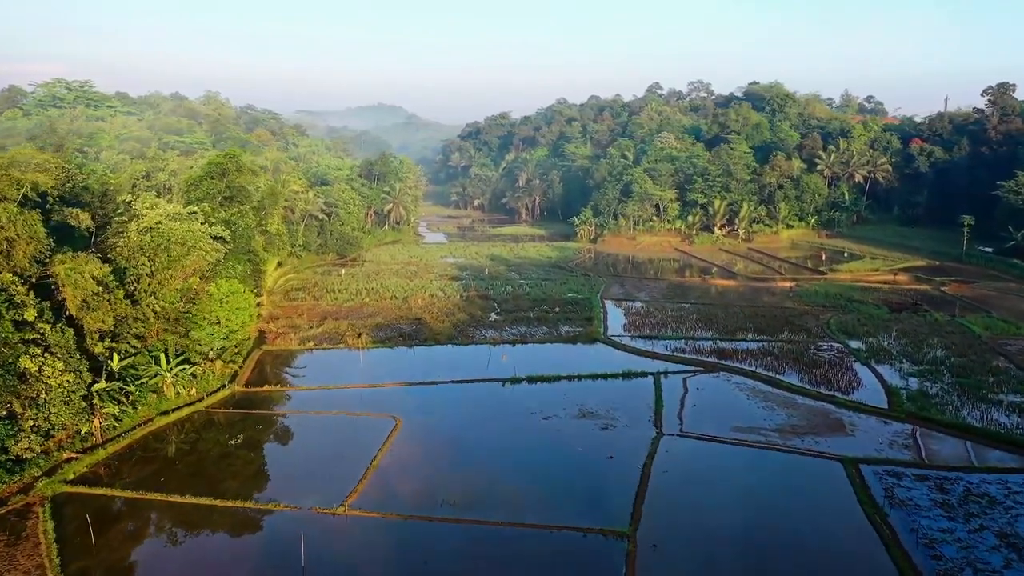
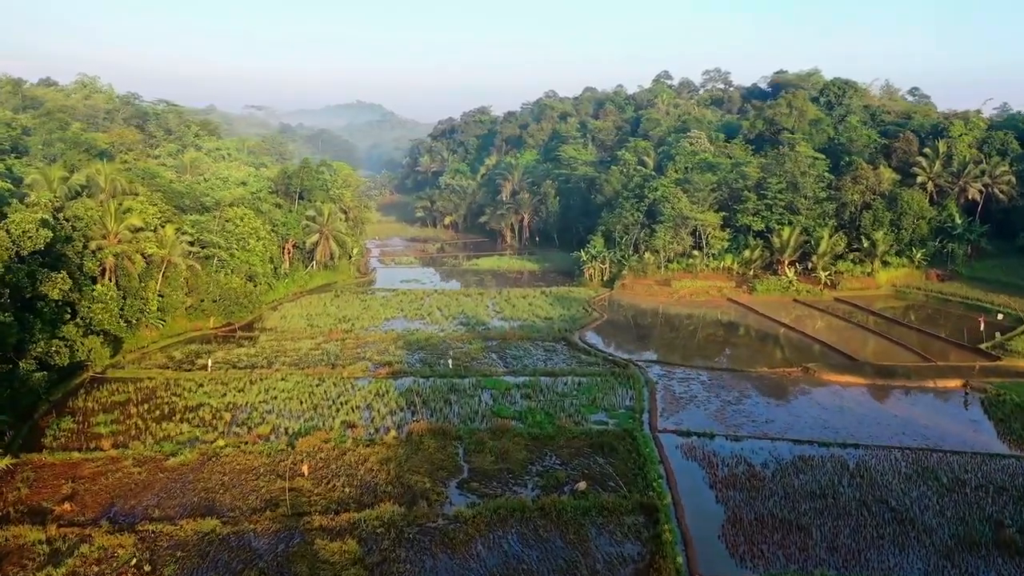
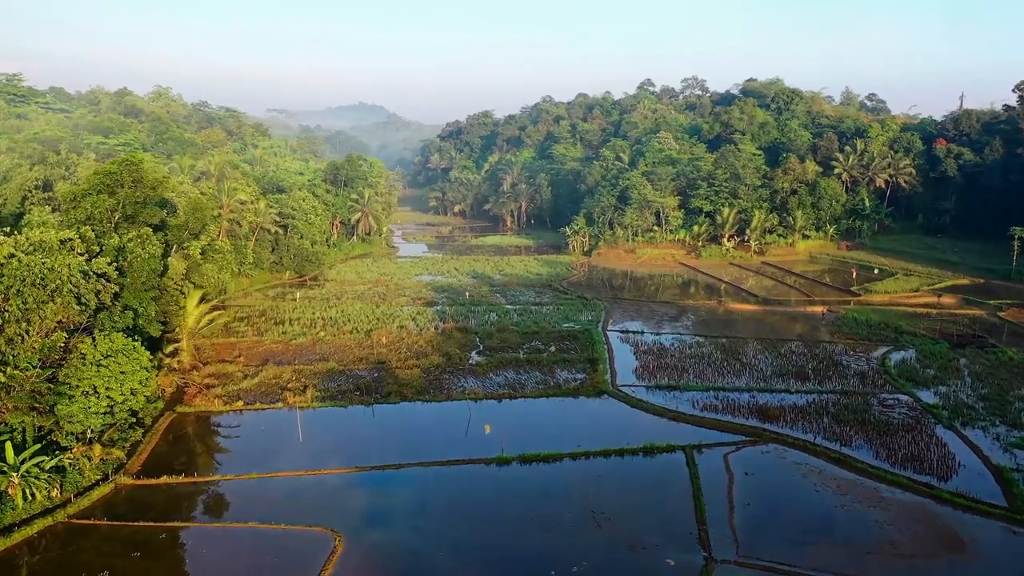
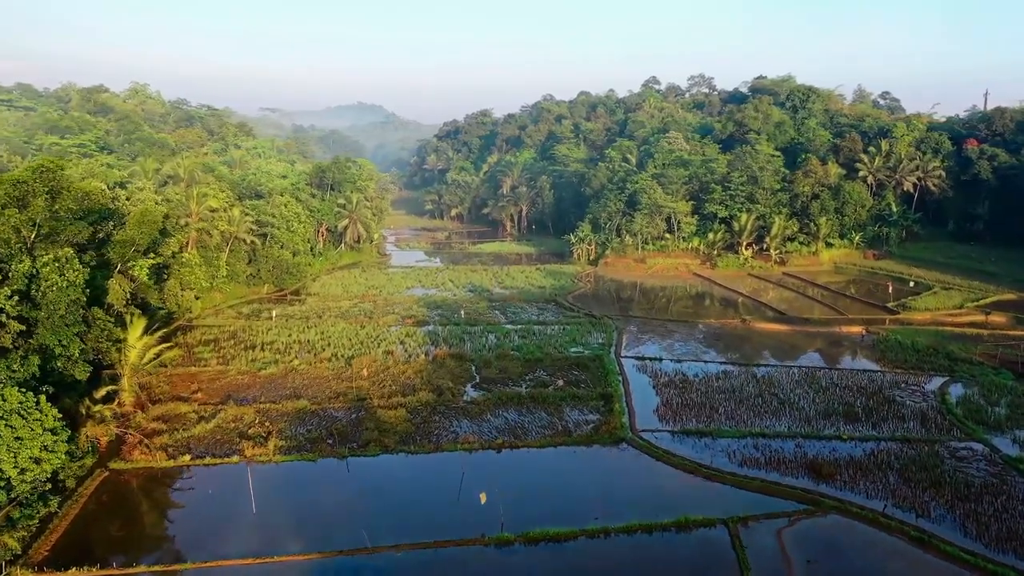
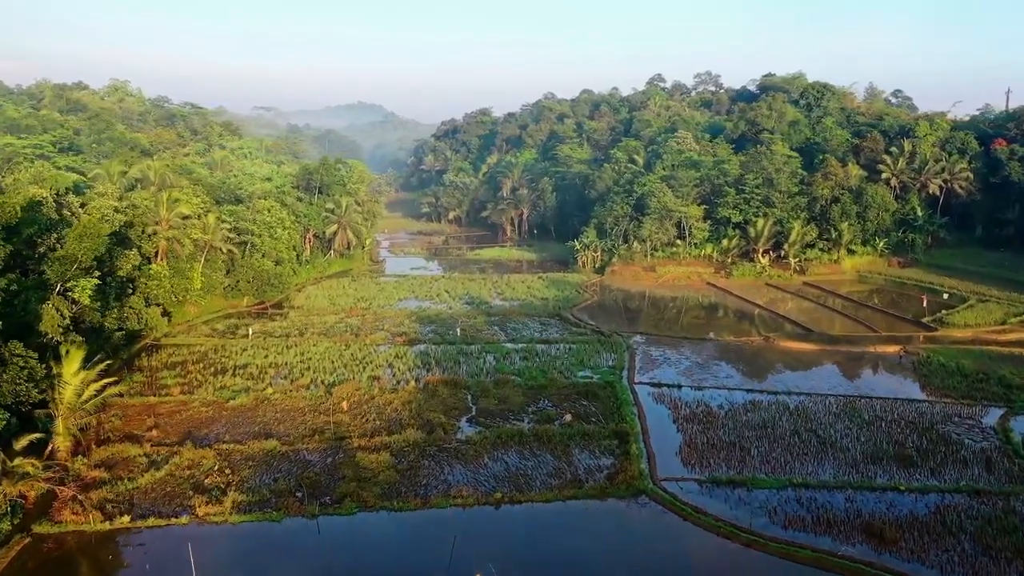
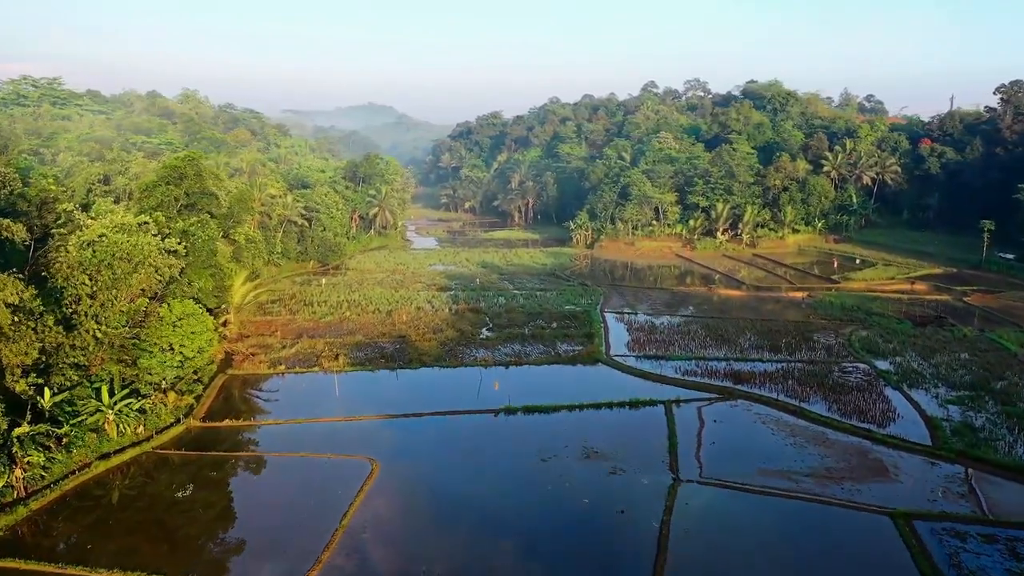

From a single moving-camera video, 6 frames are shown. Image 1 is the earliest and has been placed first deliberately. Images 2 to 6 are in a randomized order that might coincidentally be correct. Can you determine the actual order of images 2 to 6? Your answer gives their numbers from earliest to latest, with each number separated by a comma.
6, 3, 4, 5, 2
